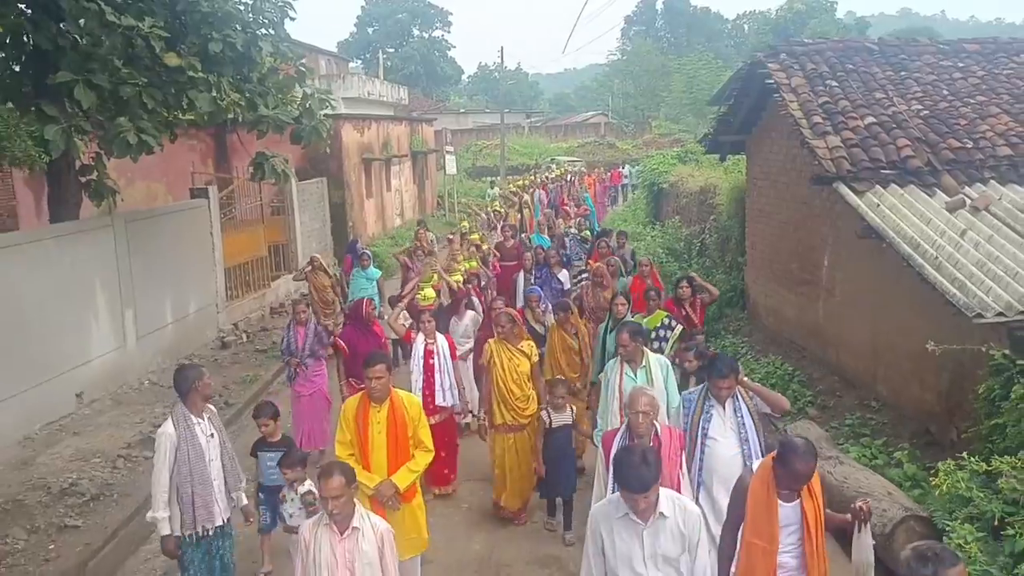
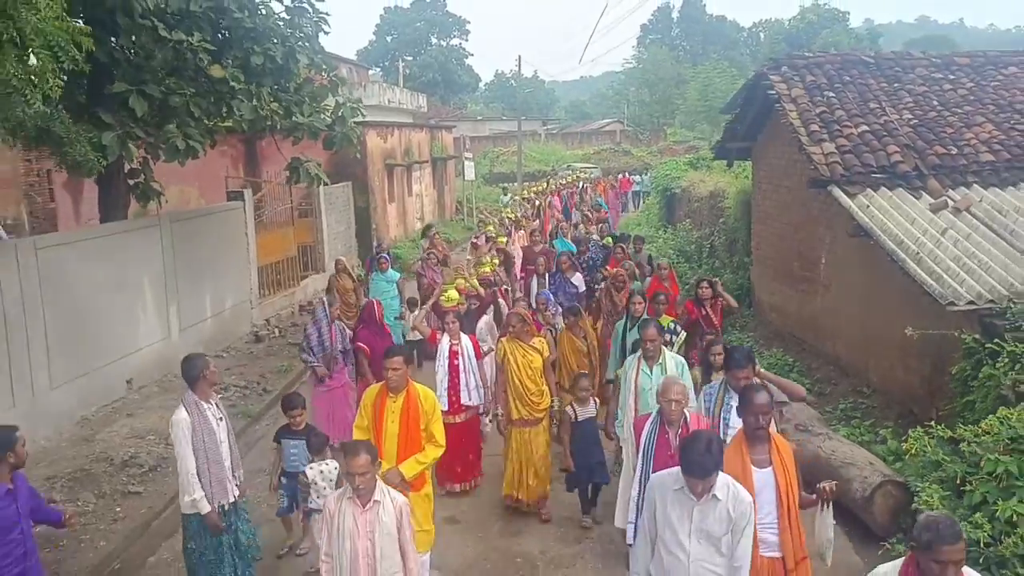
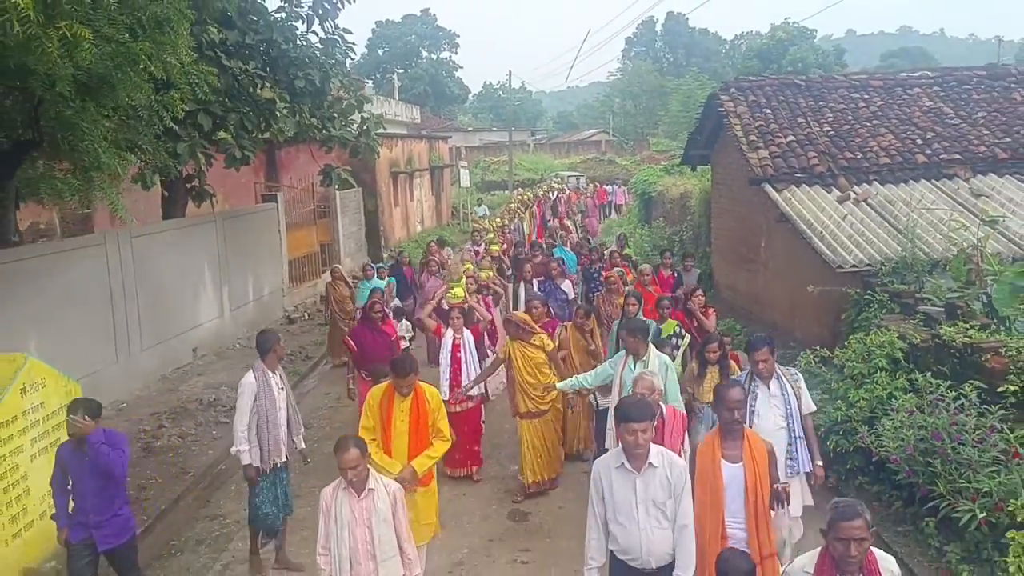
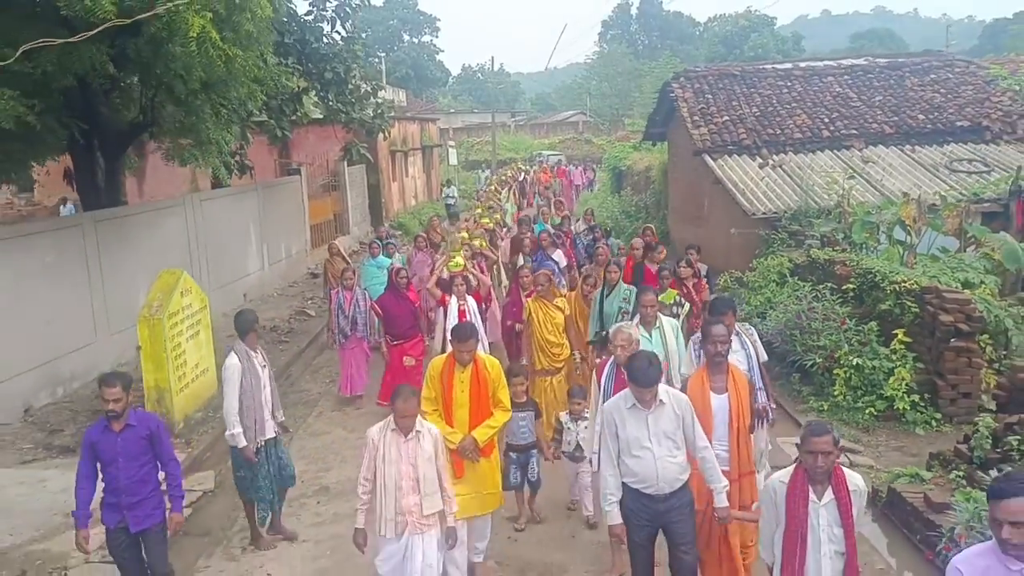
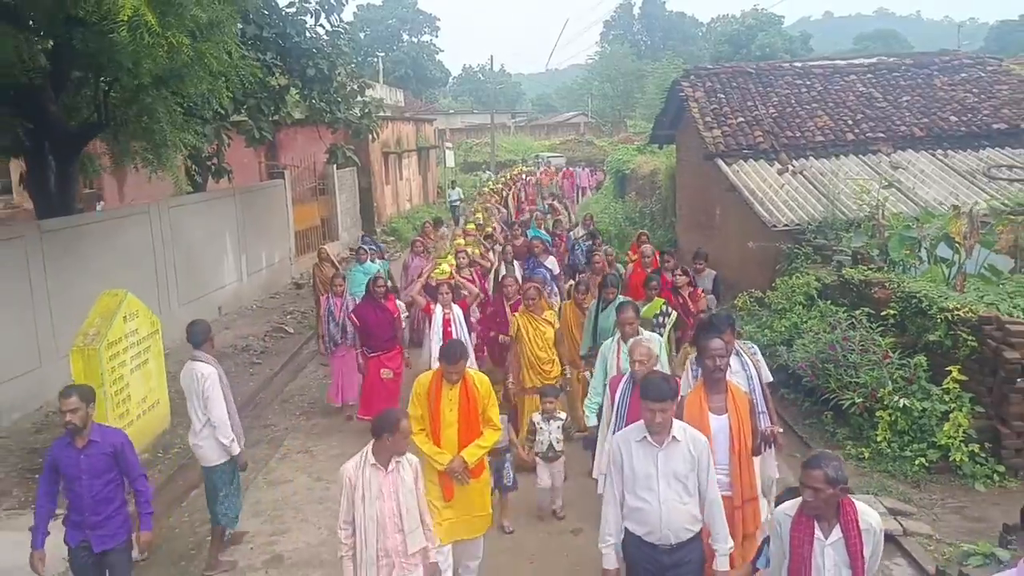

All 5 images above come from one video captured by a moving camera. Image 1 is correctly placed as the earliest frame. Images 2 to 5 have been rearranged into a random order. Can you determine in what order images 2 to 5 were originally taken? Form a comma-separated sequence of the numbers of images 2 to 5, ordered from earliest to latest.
2, 3, 5, 4
